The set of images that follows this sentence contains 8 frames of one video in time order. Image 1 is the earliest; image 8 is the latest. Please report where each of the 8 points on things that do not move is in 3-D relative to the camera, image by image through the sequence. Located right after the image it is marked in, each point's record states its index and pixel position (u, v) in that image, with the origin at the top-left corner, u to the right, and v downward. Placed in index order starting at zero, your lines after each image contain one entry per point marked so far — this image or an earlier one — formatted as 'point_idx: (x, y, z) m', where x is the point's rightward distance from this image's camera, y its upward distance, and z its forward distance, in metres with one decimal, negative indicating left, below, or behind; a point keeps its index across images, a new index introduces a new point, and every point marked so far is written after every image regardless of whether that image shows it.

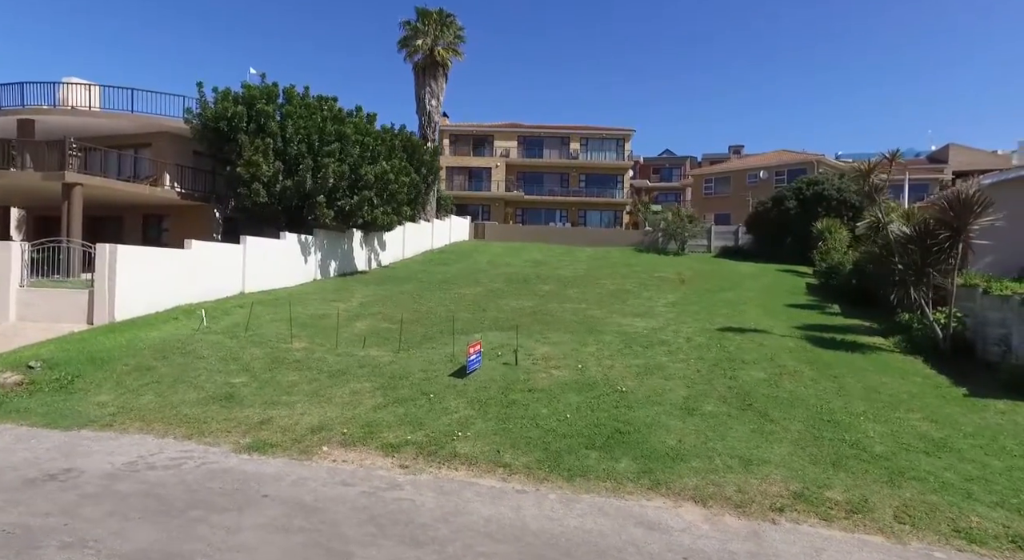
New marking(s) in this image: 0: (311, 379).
0: (-3.3, -1.6, +9.5) m
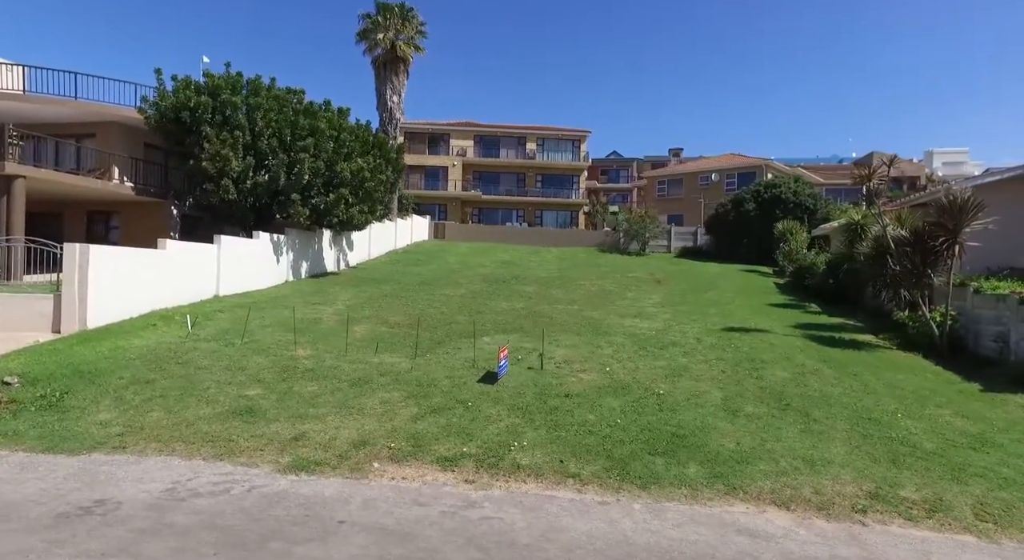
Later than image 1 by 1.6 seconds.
0: (-2.7, -1.7, +8.9) m
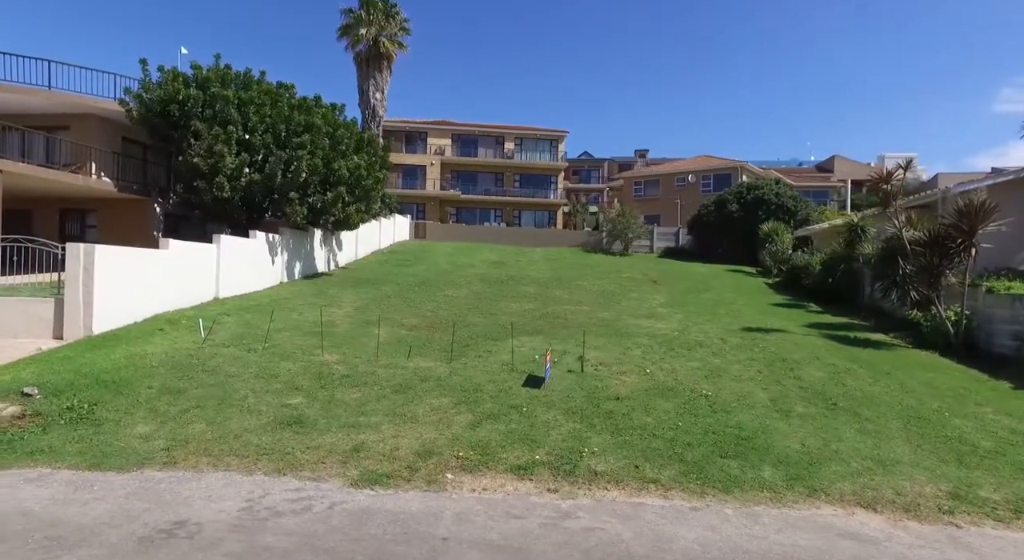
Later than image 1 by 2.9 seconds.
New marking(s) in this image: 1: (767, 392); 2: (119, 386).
0: (-2.0, -1.7, +8.5) m
1: (+4.1, -1.8, +9.1) m
2: (-5.5, -1.5, +8.1) m
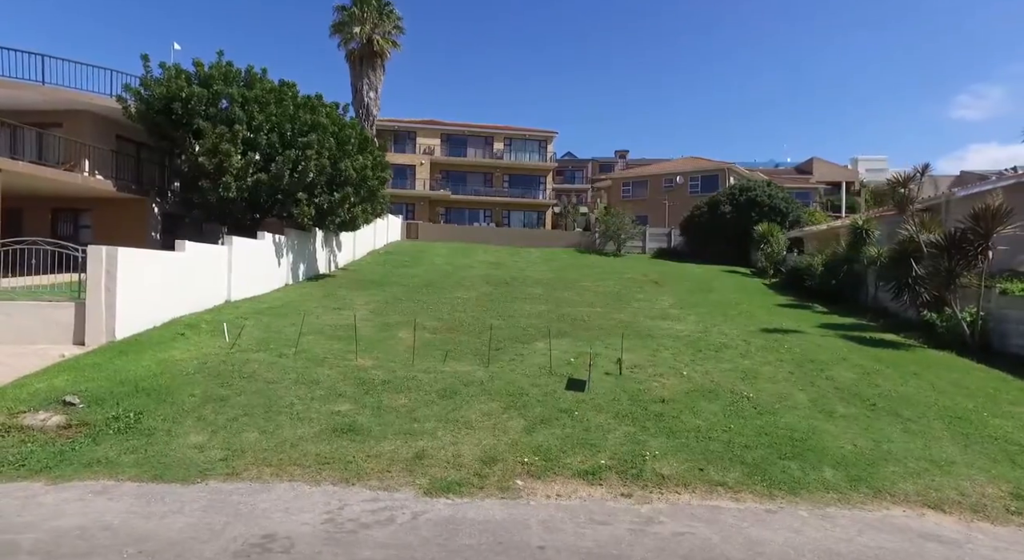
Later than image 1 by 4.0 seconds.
0: (-1.3, -1.8, +8.4) m
1: (+4.7, -1.8, +9.2) m
2: (-4.8, -1.6, +7.9) m
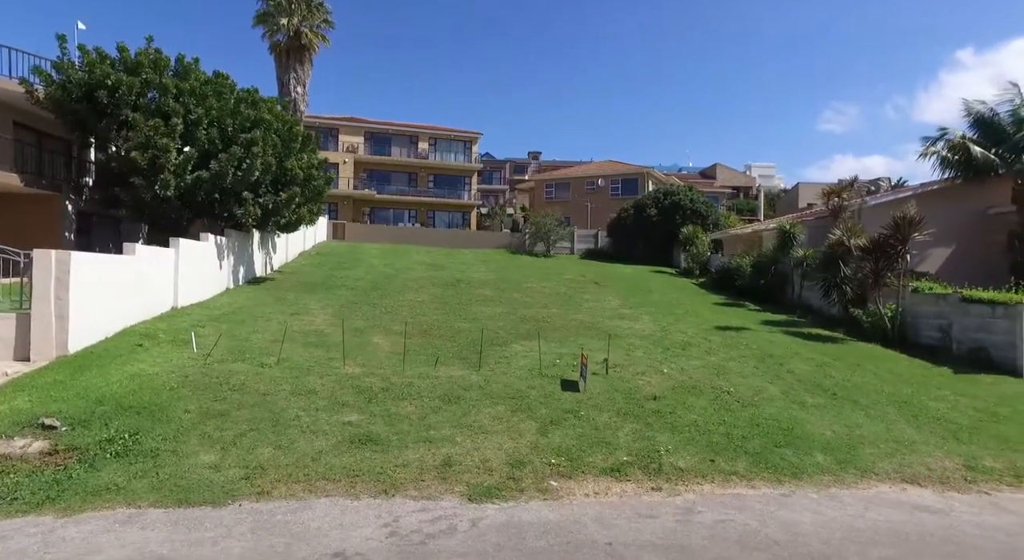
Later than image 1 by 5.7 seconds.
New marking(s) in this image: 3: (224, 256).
0: (-1.2, -1.9, +8.4) m
1: (+4.6, -1.9, +10.1) m
2: (-4.6, -1.7, +7.3) m
3: (-8.4, +0.7, +16.7) m
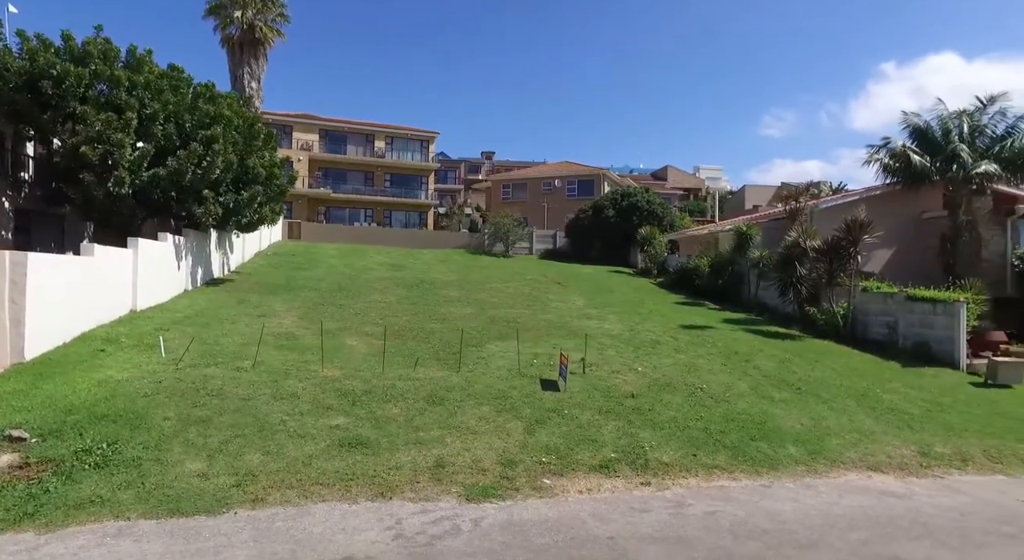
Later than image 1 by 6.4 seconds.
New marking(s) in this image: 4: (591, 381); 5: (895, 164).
0: (-1.4, -1.9, +8.4) m
1: (+4.3, -1.9, +10.6) m
2: (-4.7, -1.7, +7.0) m
3: (-9.2, +0.7, +16.1) m
4: (+1.4, -1.8, +10.2) m
5: (+13.2, +4.0, +19.7) m
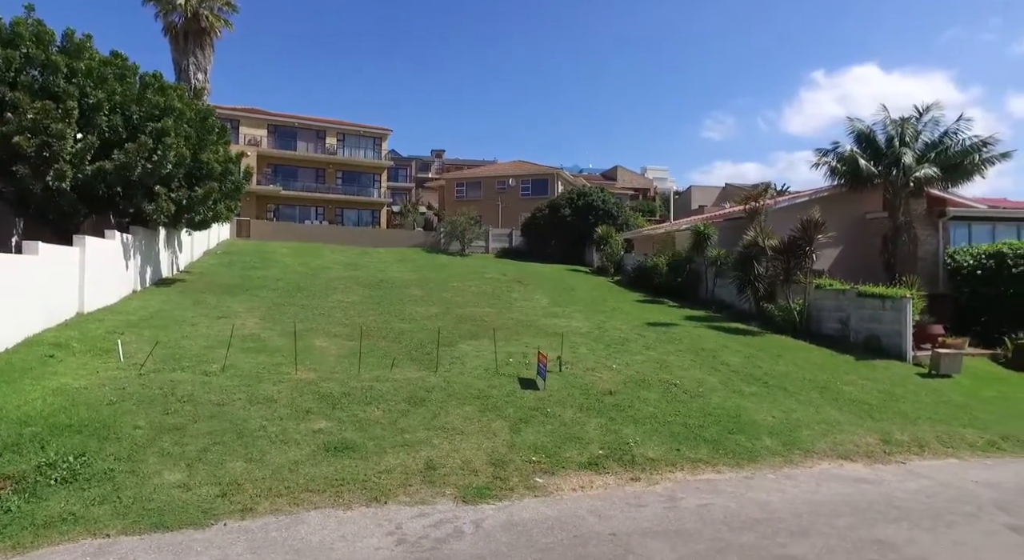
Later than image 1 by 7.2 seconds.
0: (-1.6, -1.9, +8.2) m
1: (+3.8, -1.8, +10.9) m
2: (-4.8, -1.7, +6.6) m
3: (-10.1, +0.7, +15.2) m
4: (+1.0, -1.8, +10.2) m
5: (+12.0, +4.1, +20.8) m
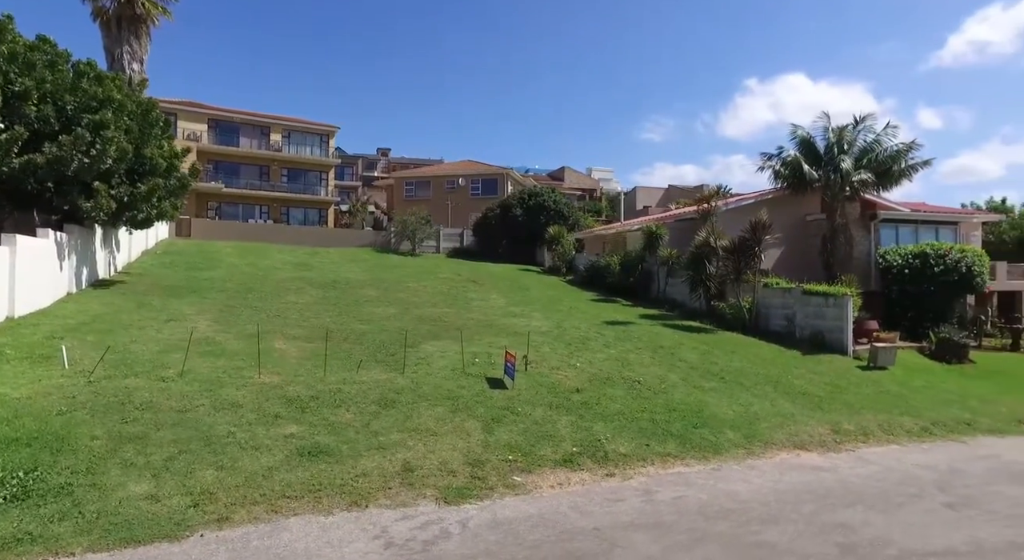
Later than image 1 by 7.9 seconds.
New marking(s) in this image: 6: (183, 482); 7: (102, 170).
0: (-2.0, -1.9, +8.1) m
1: (+3.2, -1.8, +11.3) m
2: (-5.0, -1.7, +6.2) m
3: (-11.1, +0.6, +14.3) m
4: (+0.4, -1.8, +10.3) m
5: (+10.3, +4.1, +21.9) m
6: (-3.4, -2.1, +5.9) m
7: (-10.5, +2.8, +14.6) m
